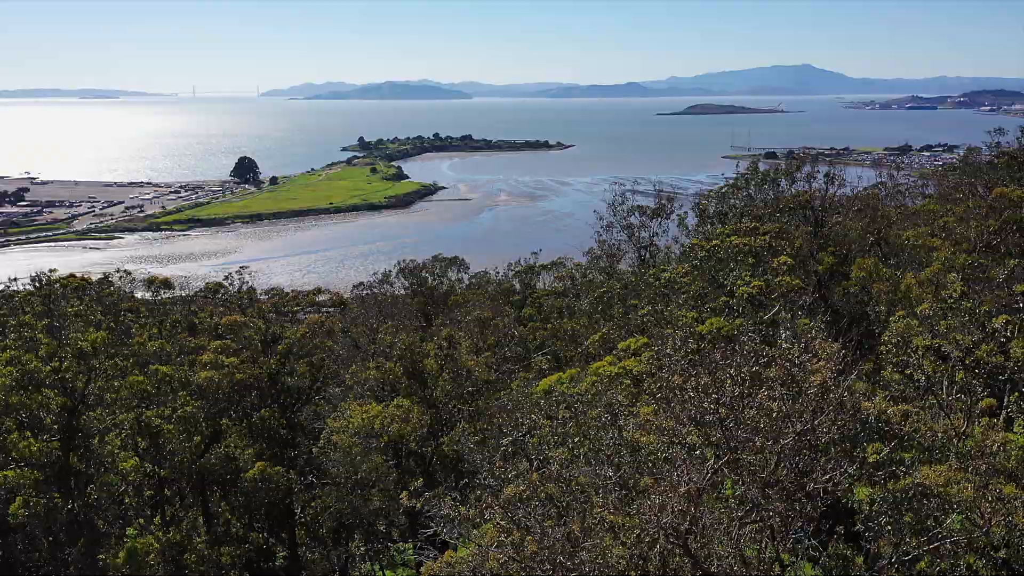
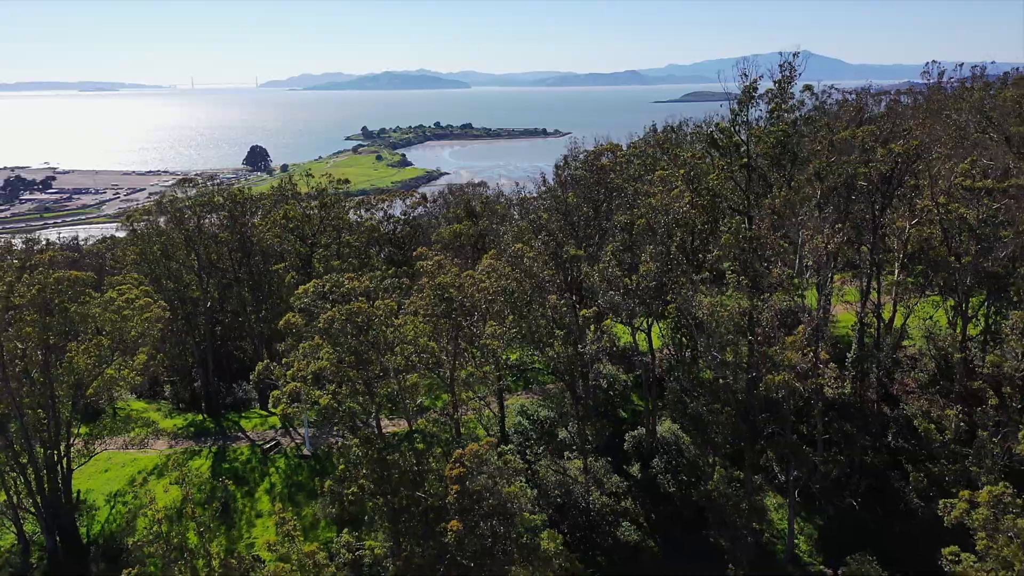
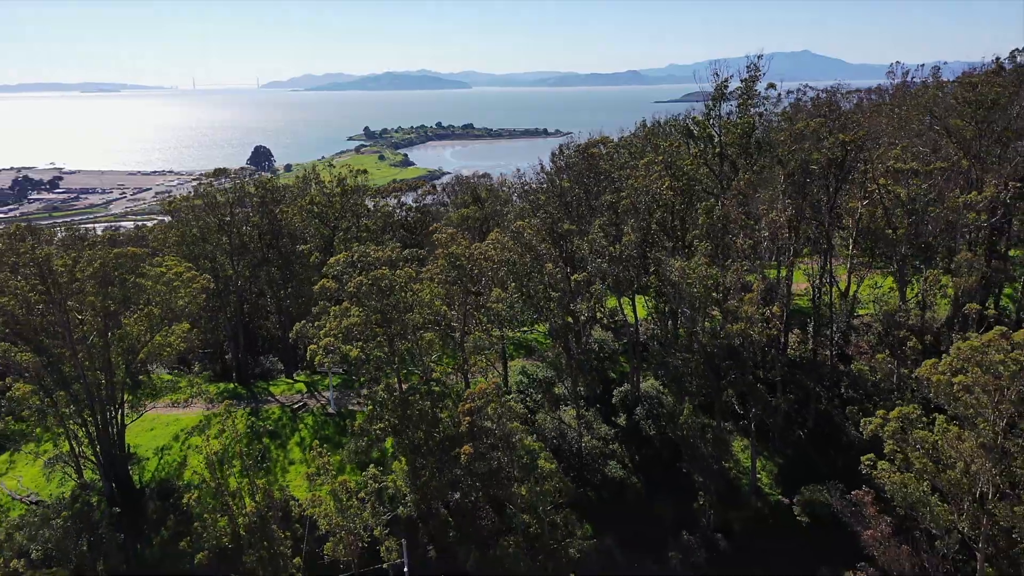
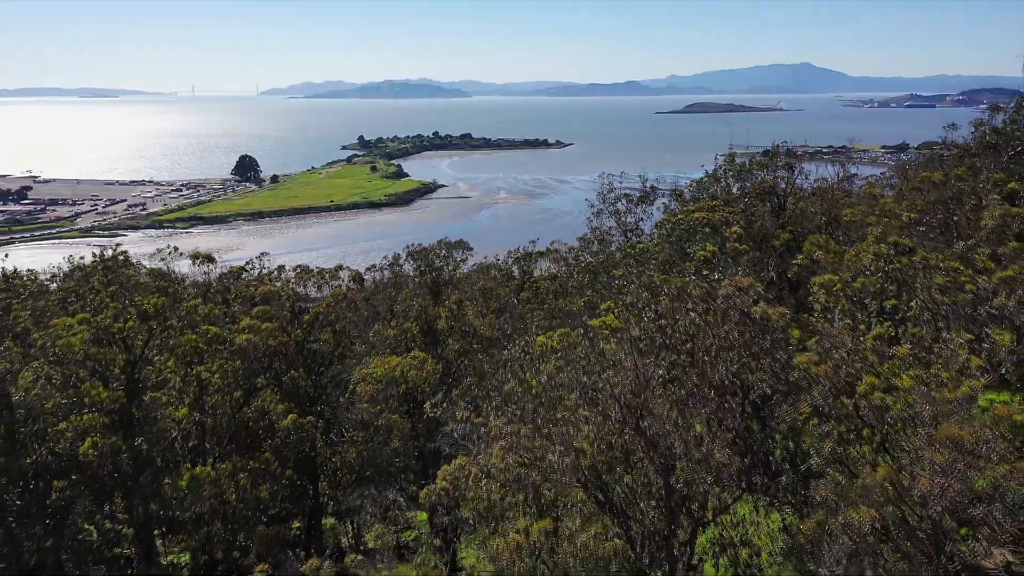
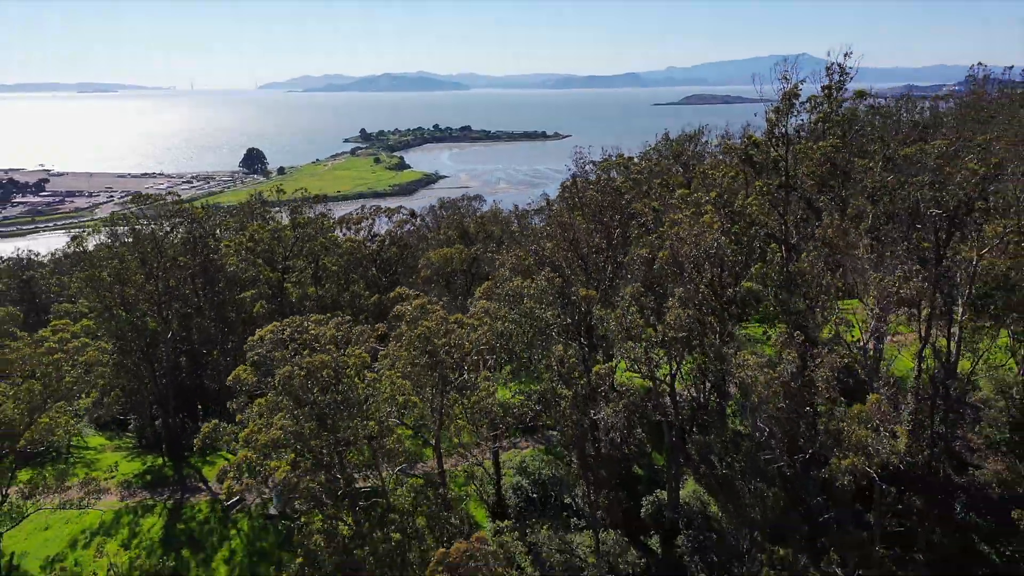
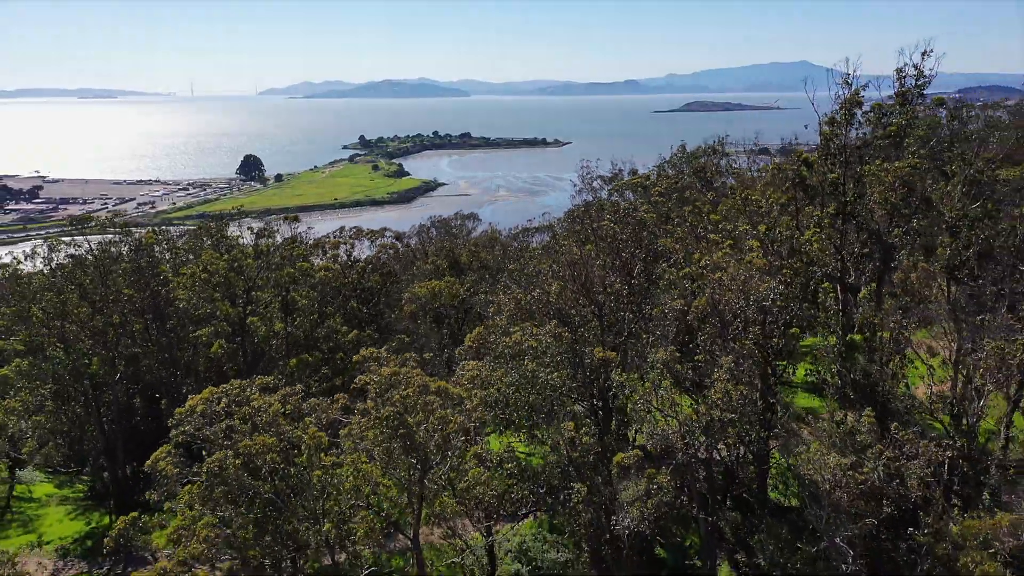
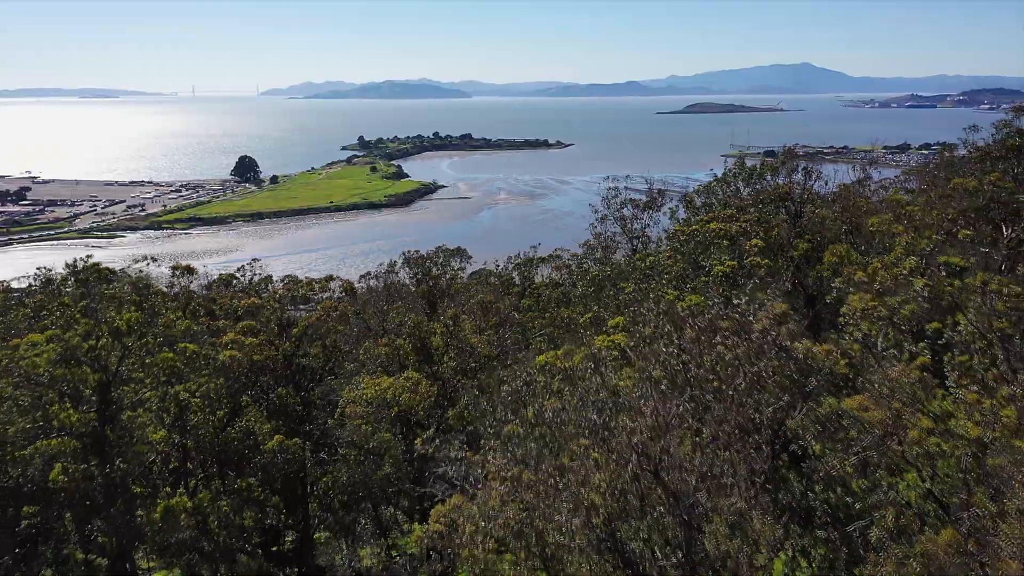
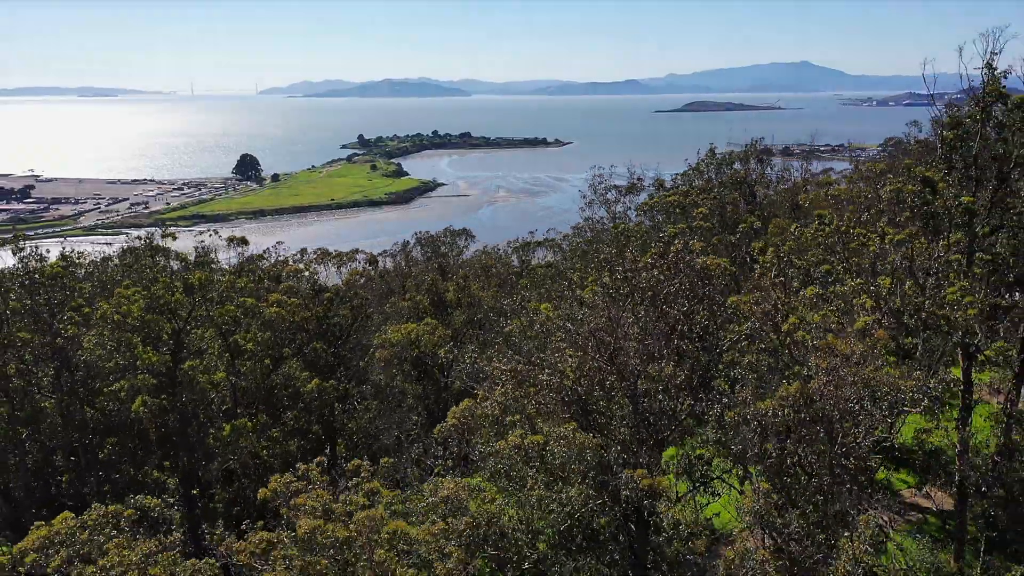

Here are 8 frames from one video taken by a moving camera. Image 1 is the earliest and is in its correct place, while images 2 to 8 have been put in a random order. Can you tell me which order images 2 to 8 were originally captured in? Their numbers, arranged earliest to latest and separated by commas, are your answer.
7, 4, 8, 6, 5, 2, 3
